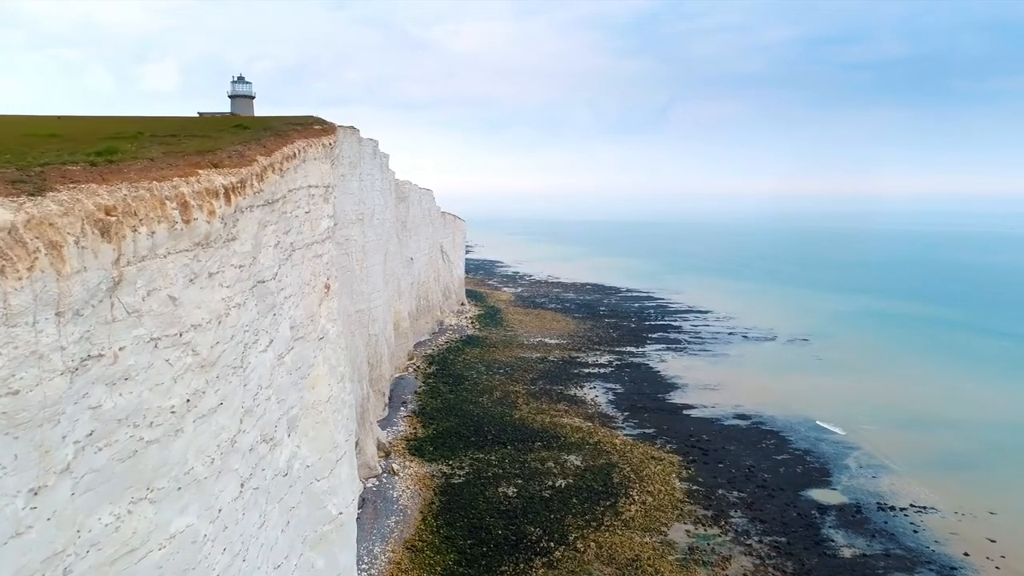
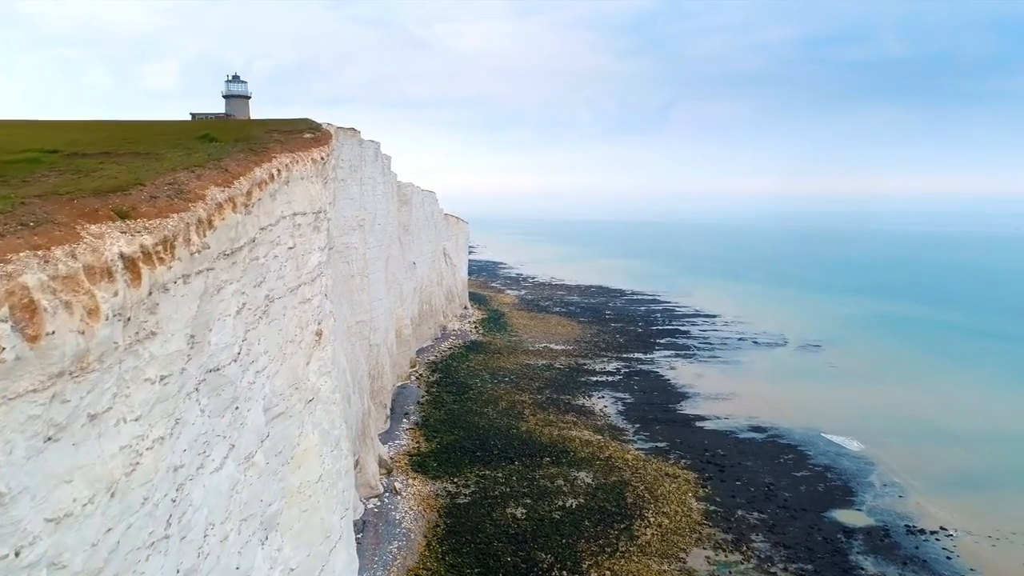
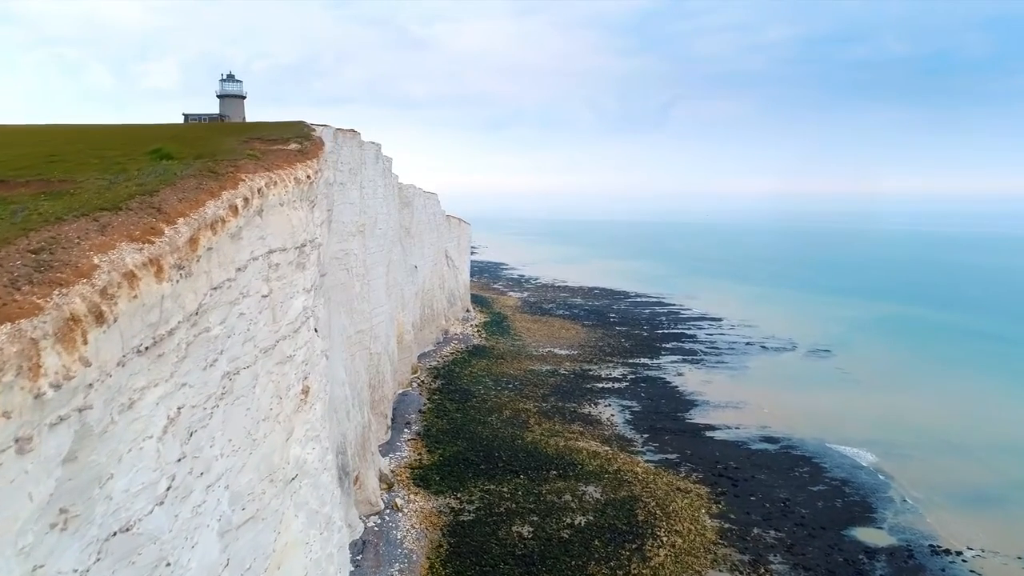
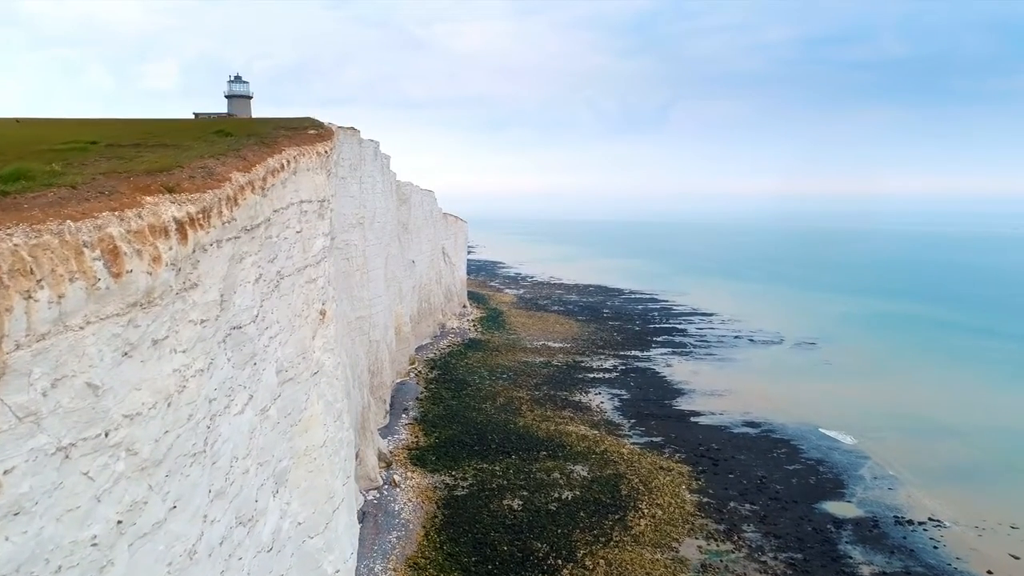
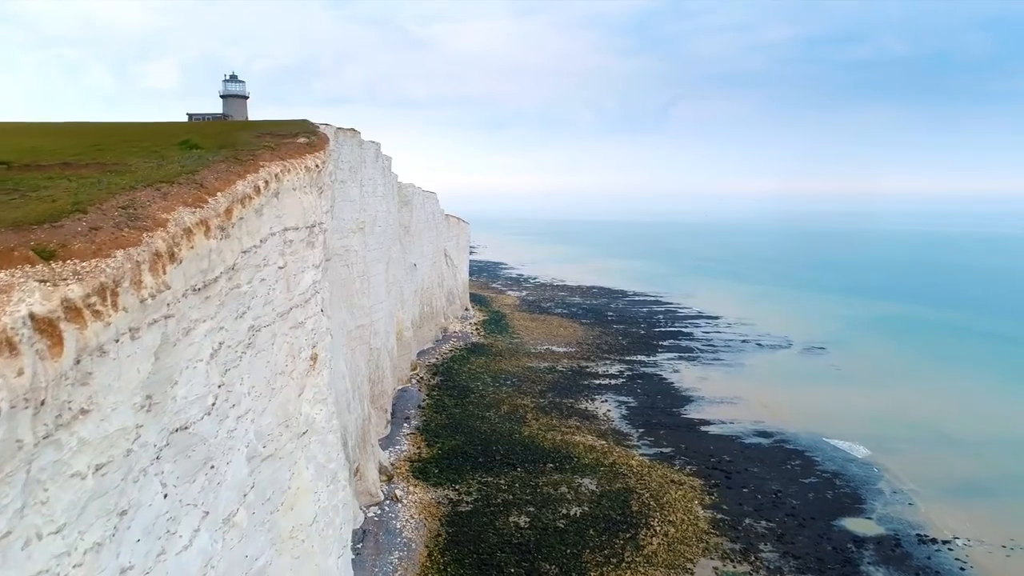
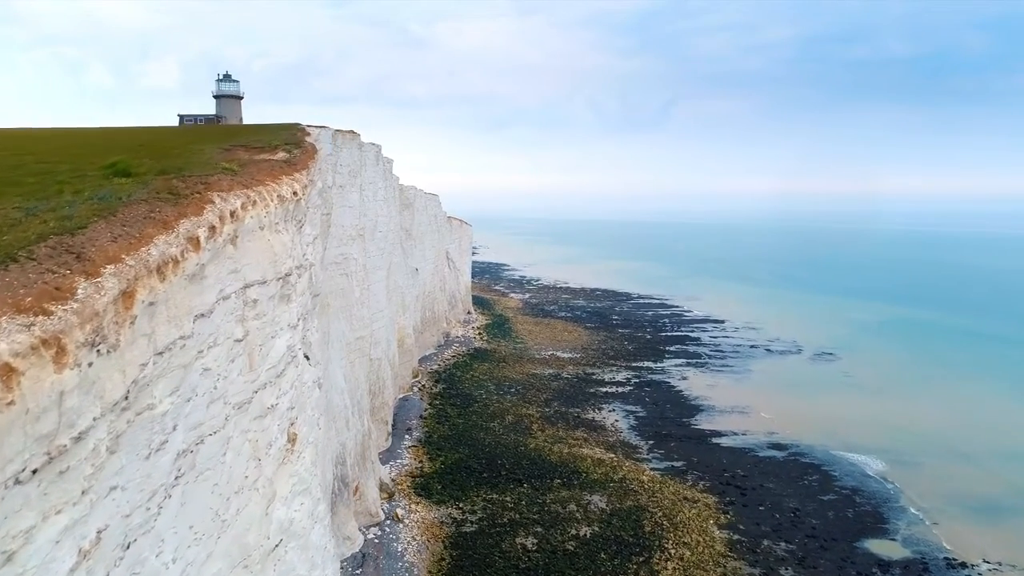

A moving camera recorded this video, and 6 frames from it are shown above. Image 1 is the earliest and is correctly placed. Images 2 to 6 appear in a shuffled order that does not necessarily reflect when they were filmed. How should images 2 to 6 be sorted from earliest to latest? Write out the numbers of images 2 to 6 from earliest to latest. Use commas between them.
4, 2, 5, 3, 6
